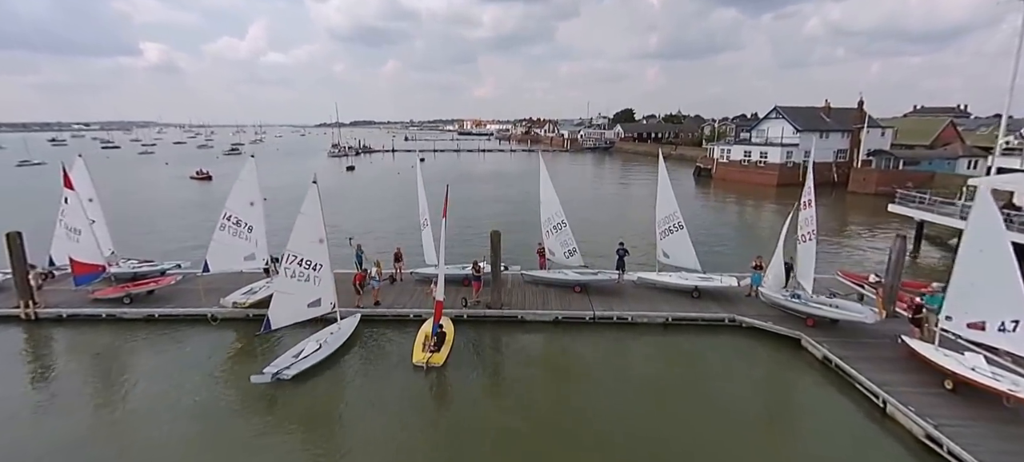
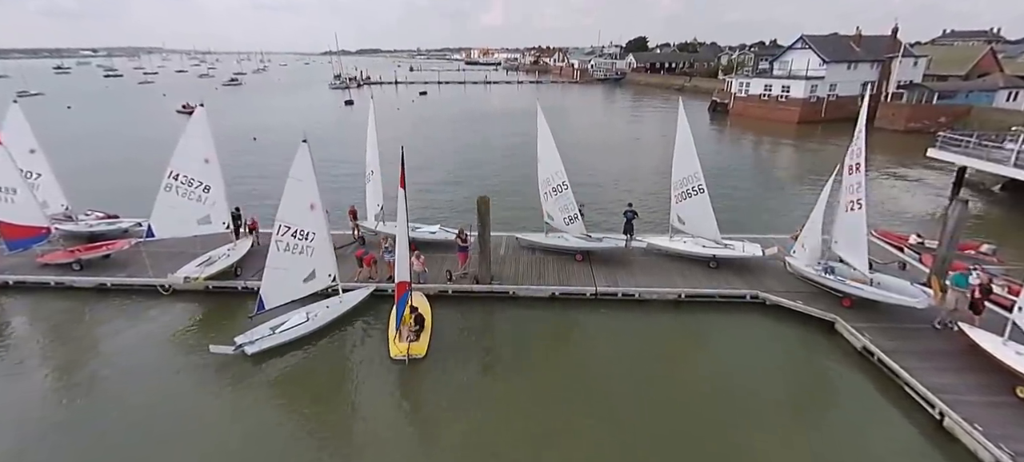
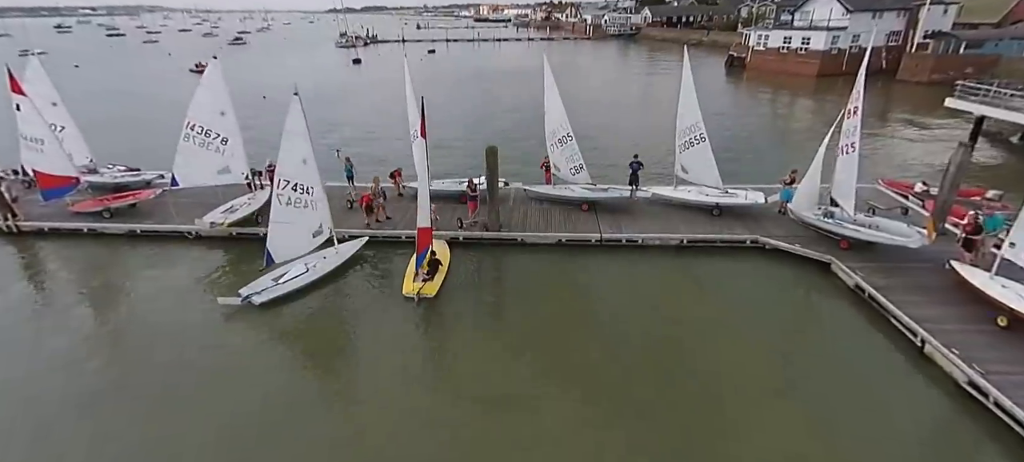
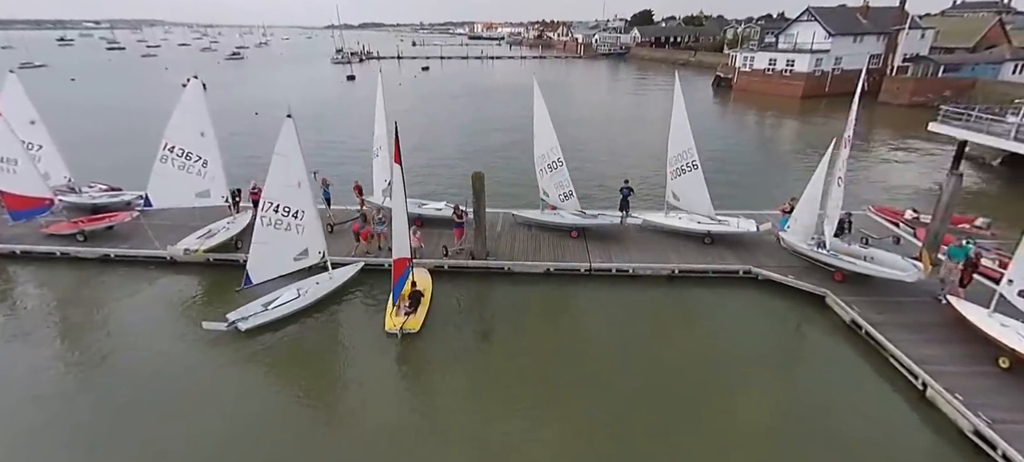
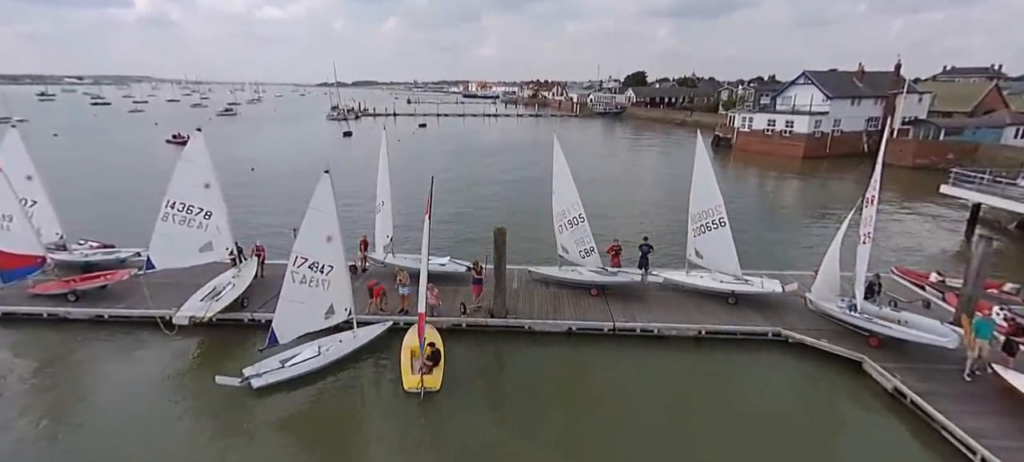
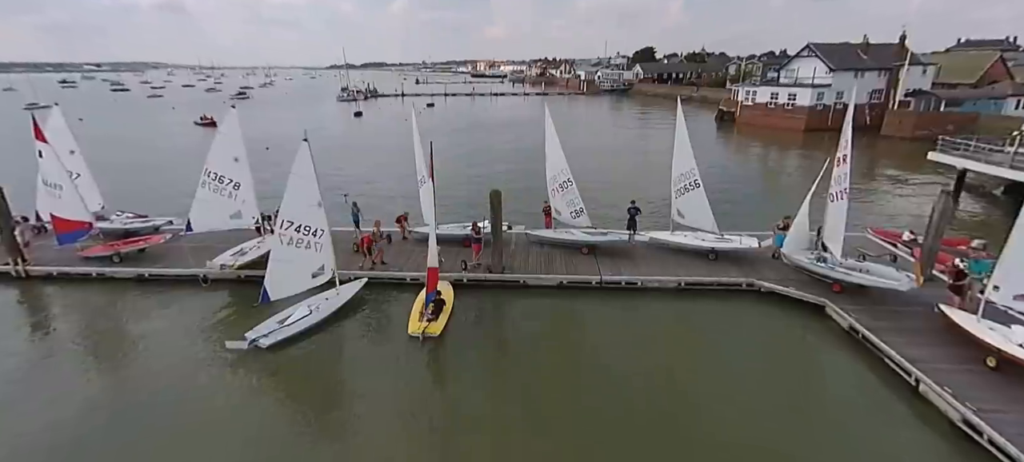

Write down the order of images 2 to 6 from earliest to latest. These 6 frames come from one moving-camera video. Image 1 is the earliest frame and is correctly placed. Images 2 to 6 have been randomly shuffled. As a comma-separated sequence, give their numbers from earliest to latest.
6, 3, 4, 2, 5
